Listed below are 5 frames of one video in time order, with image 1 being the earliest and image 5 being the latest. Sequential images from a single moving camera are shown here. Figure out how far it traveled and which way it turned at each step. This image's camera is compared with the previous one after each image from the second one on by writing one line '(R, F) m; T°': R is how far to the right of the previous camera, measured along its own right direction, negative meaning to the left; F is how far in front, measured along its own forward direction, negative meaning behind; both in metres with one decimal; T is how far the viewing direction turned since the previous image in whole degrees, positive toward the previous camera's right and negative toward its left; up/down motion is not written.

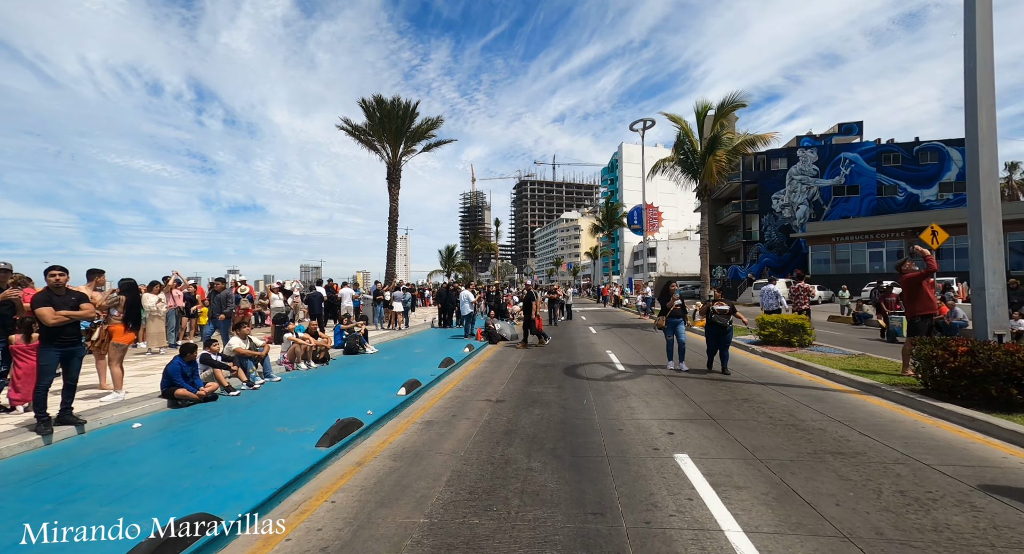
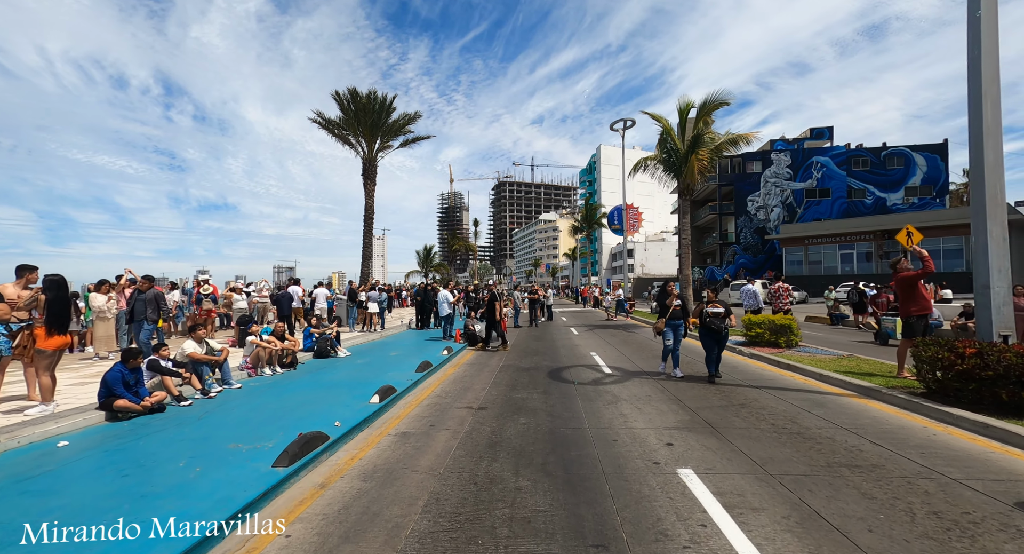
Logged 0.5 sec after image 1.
(-0.1, +0.5) m; +3°
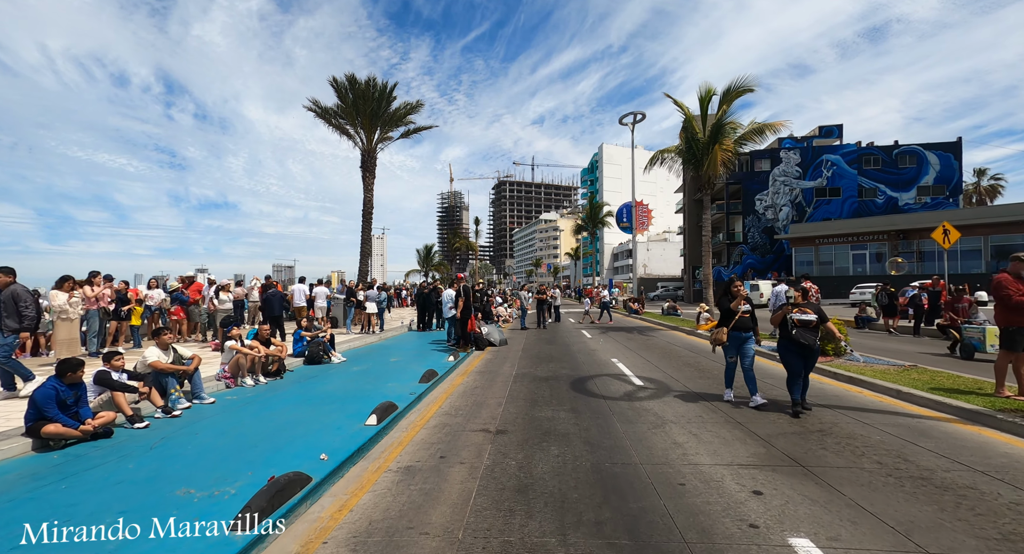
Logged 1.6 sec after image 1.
(-0.3, +1.2) m; 0°
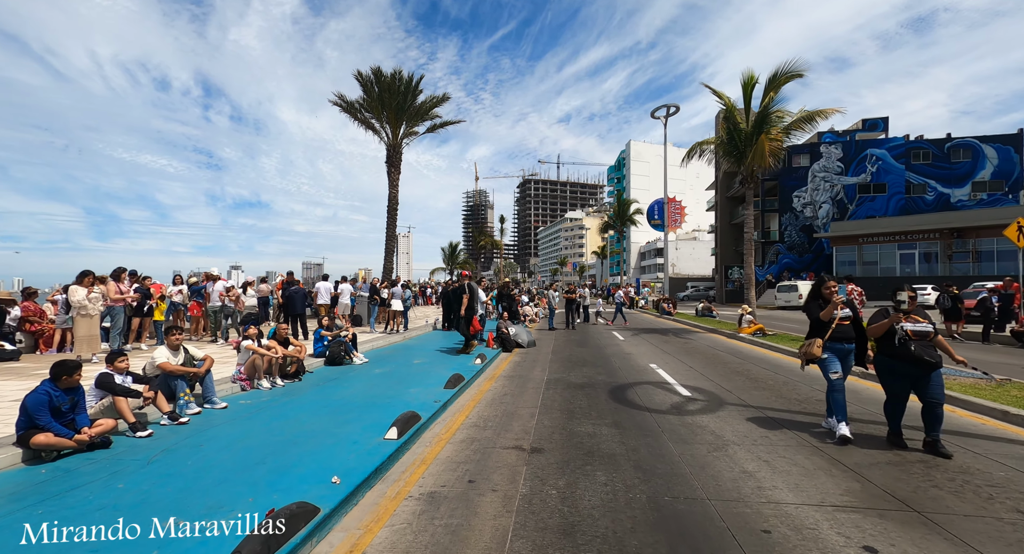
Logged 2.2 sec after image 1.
(-0.2, +0.7) m; -3°
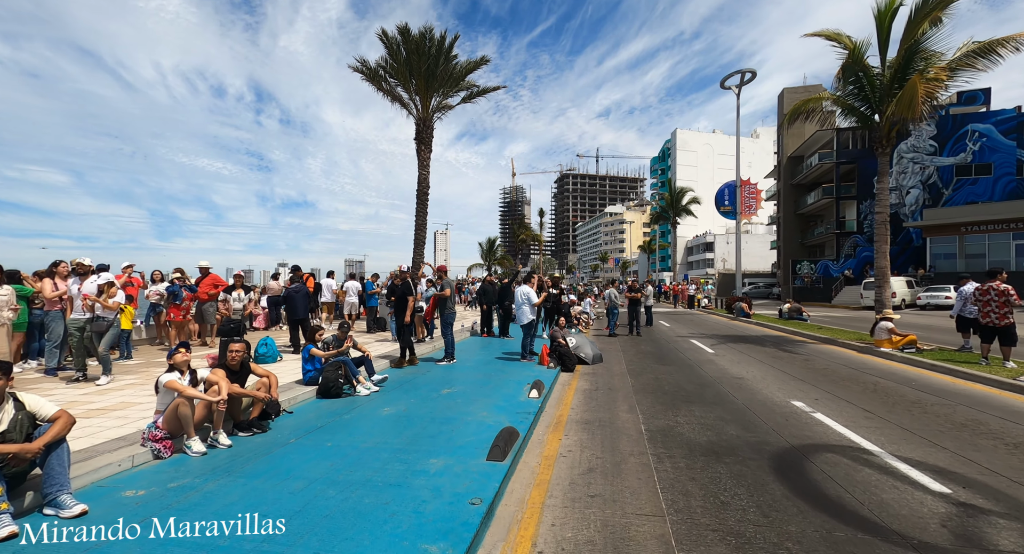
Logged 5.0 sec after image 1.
(-0.6, +3.4) m; -5°
